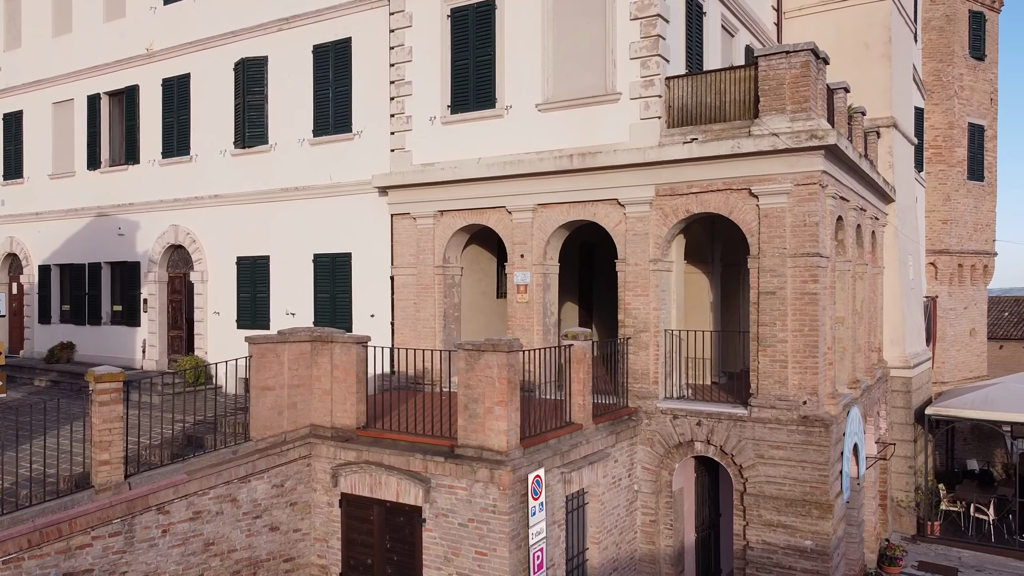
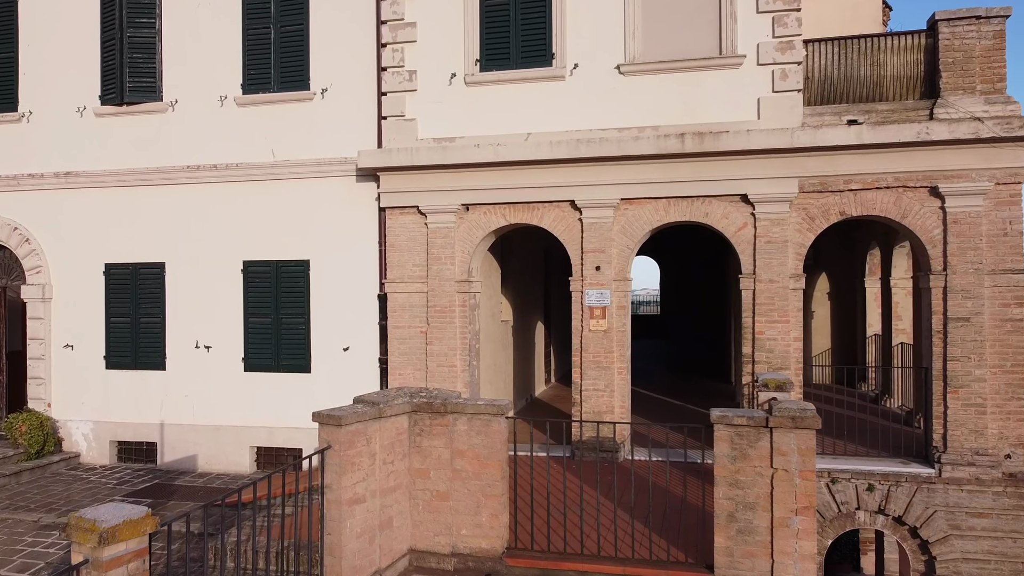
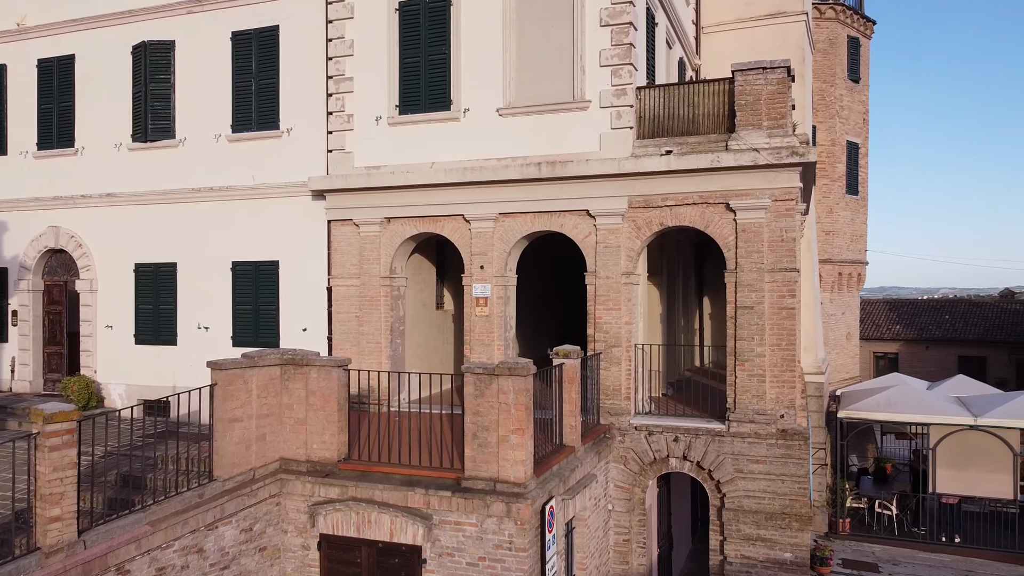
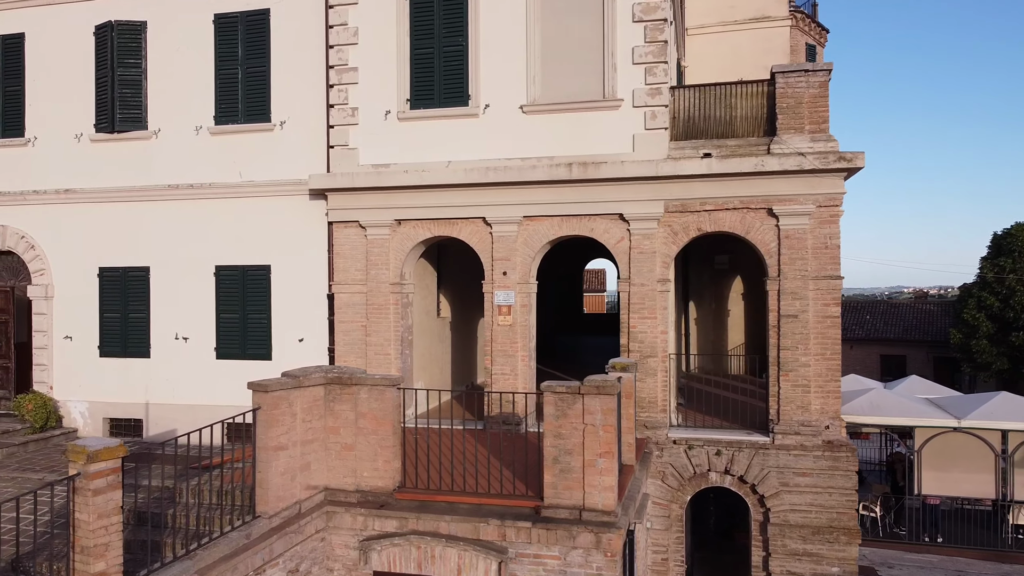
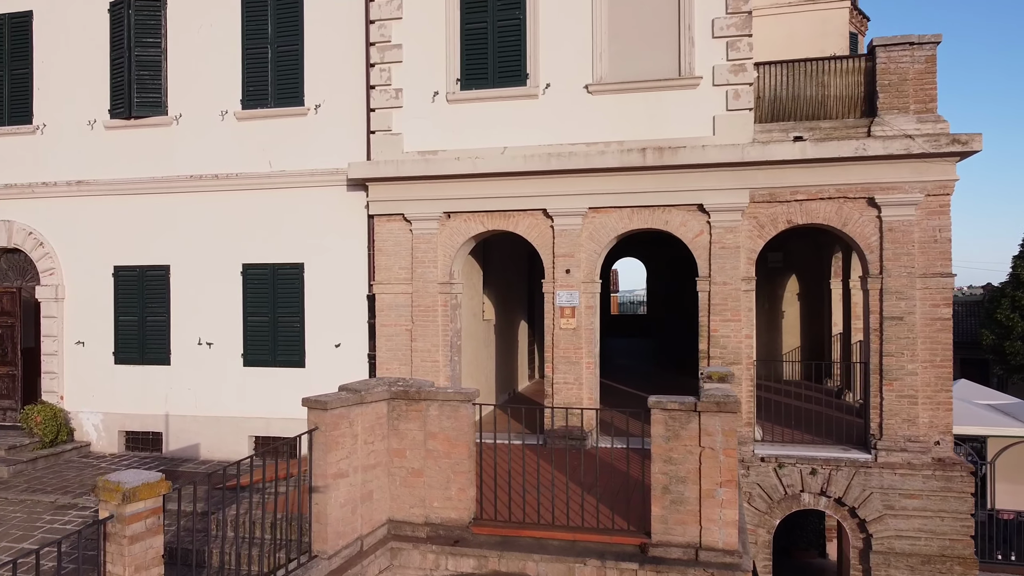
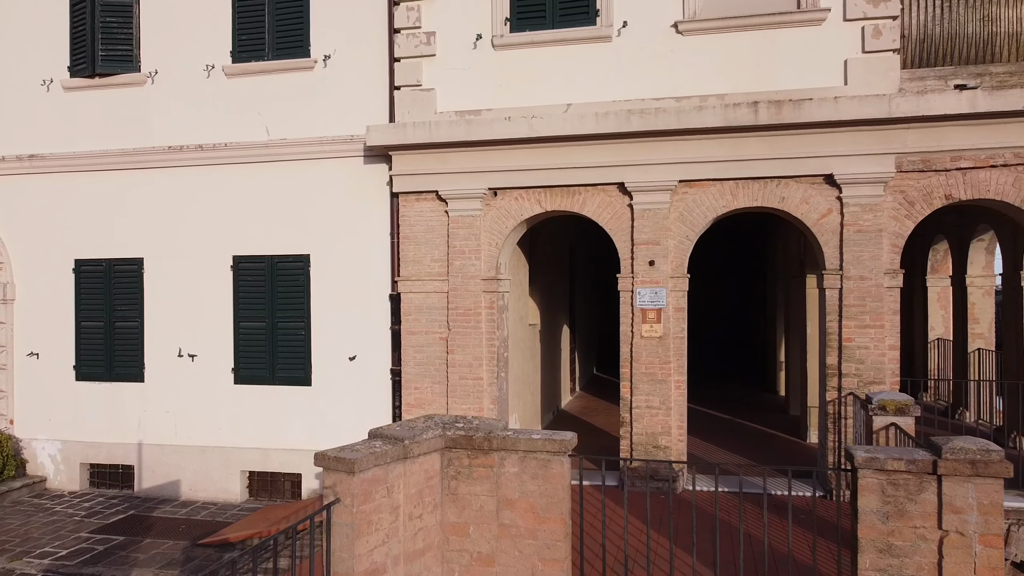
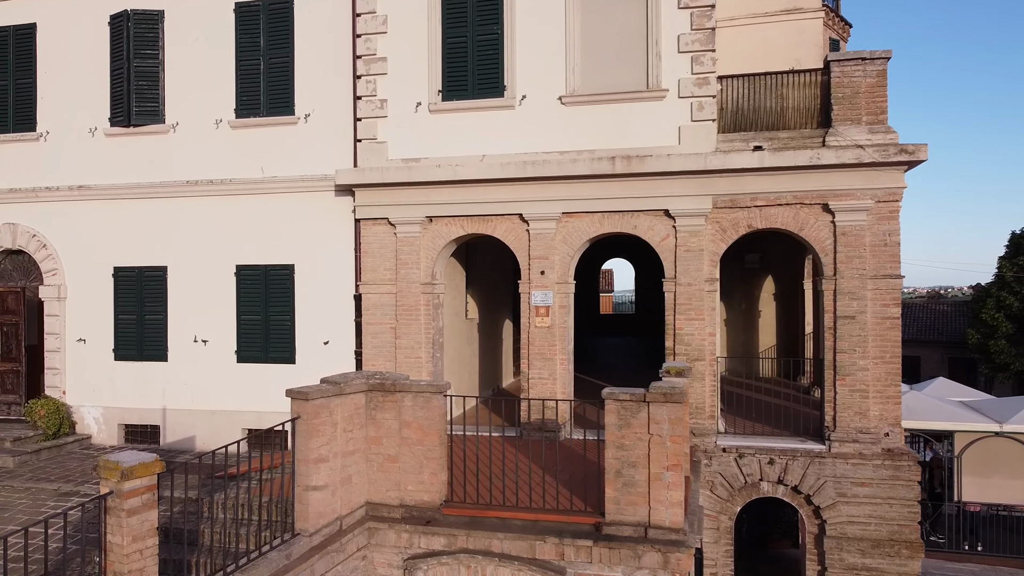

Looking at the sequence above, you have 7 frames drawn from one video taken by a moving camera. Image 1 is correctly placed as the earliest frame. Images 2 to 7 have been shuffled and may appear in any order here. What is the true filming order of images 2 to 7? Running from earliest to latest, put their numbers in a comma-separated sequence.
3, 4, 7, 5, 2, 6
